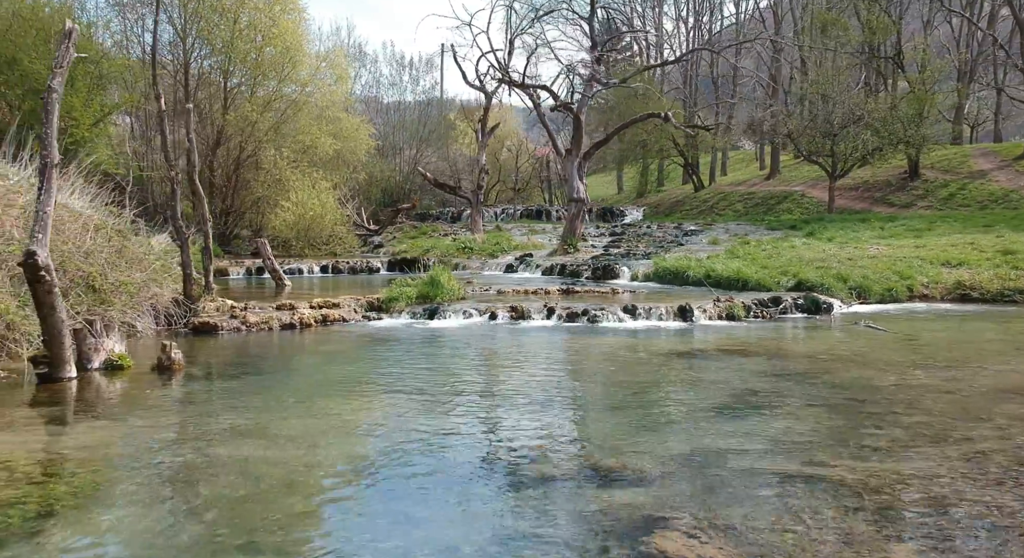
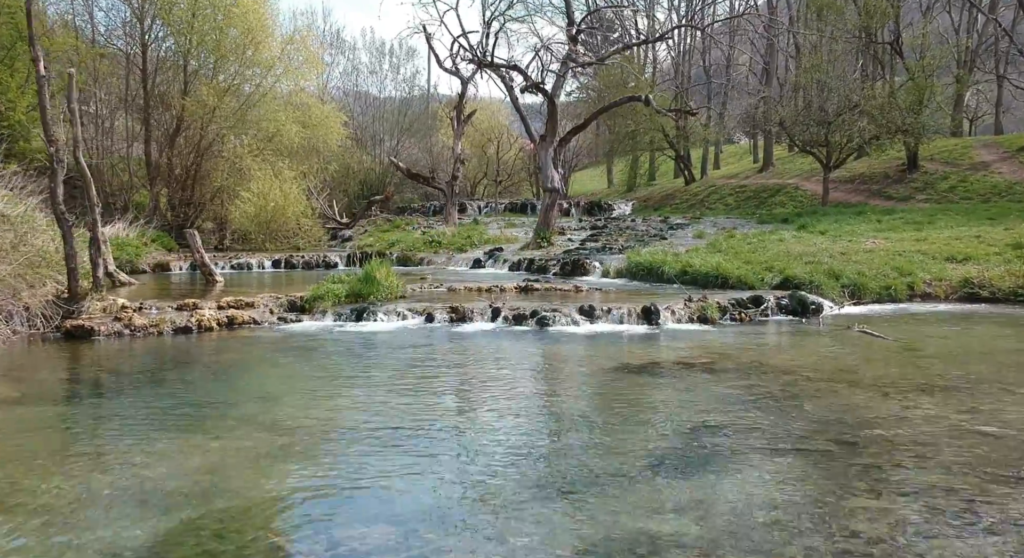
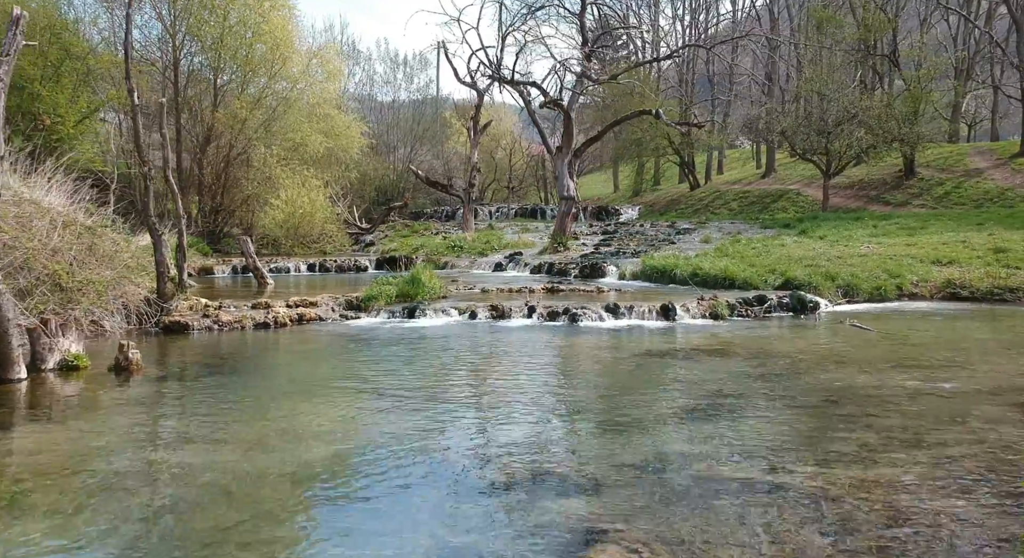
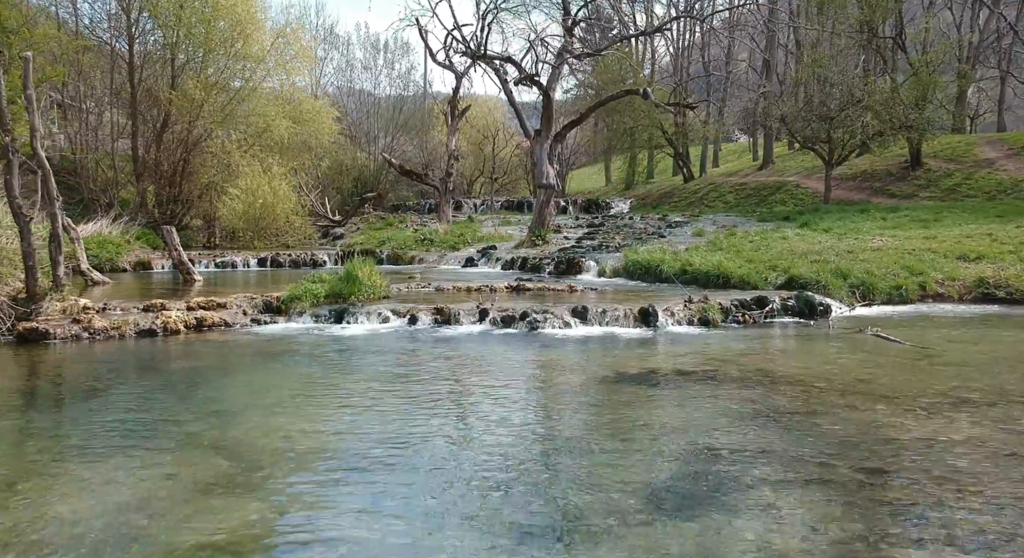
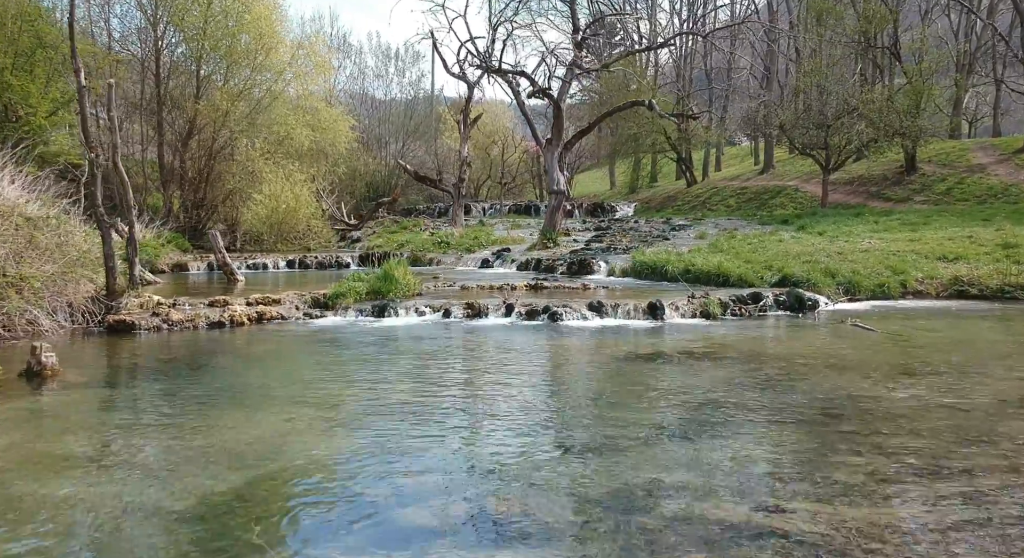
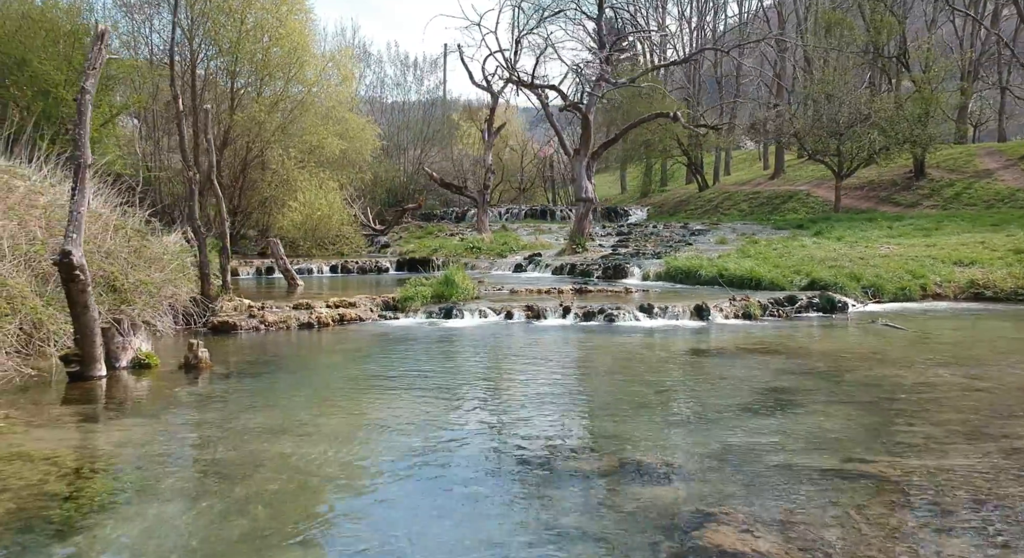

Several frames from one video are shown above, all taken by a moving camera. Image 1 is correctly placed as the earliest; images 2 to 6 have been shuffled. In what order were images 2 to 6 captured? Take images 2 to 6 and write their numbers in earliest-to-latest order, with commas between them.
6, 3, 5, 2, 4
